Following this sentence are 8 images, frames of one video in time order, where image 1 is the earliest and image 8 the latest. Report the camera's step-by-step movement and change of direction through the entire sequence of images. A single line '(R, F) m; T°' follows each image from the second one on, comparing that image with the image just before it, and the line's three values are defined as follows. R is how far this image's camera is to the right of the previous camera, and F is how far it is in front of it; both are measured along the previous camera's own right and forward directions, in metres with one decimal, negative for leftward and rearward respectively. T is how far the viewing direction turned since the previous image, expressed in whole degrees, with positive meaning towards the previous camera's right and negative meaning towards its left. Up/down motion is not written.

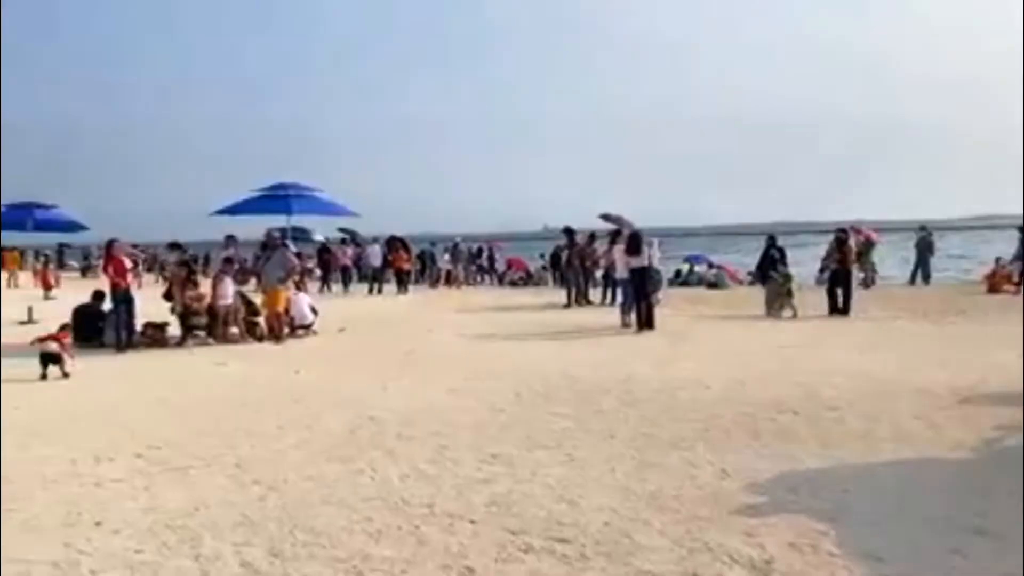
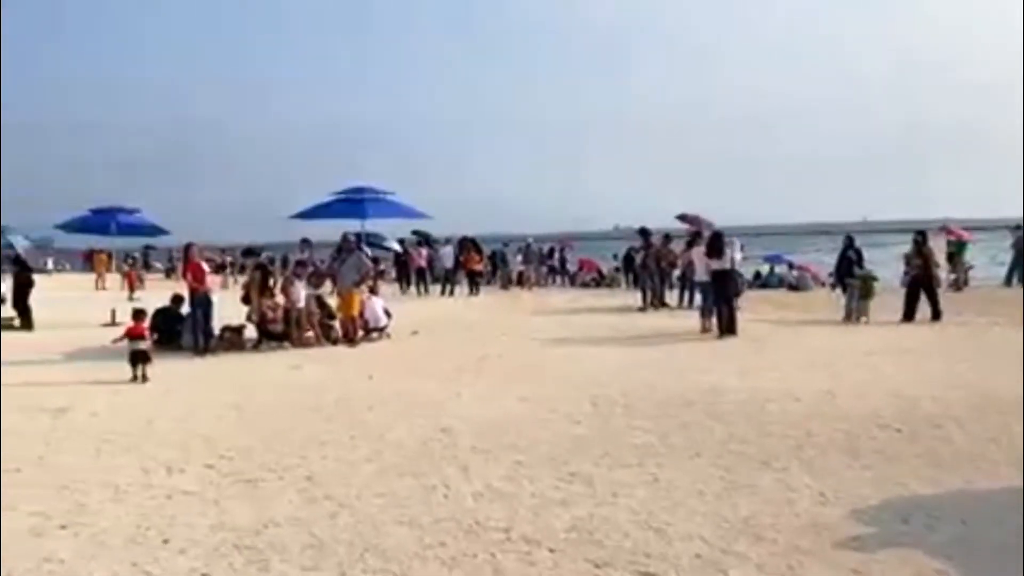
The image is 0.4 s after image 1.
(0.0, +0.3) m; -3°
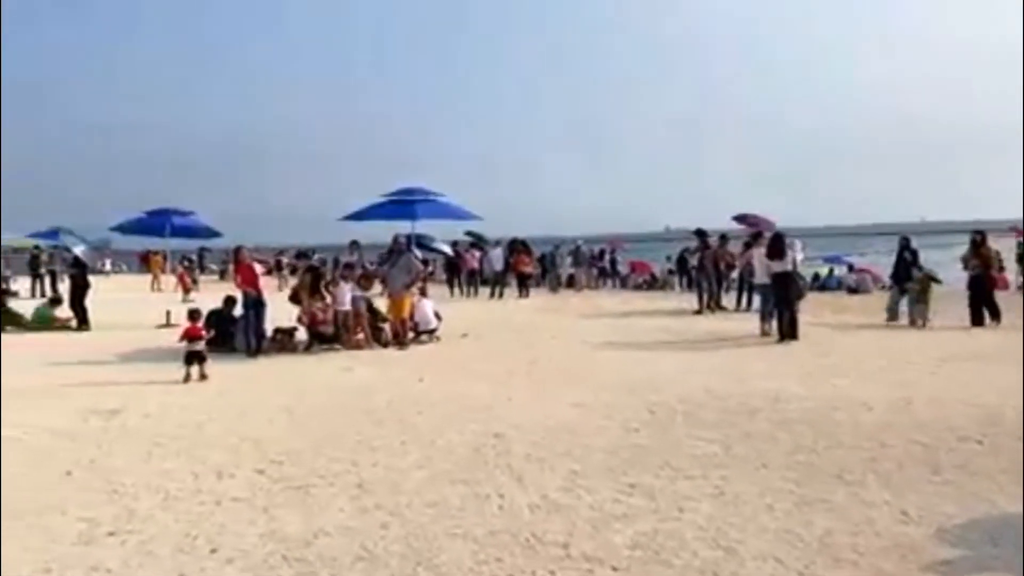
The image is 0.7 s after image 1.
(0.0, +0.2) m; -2°
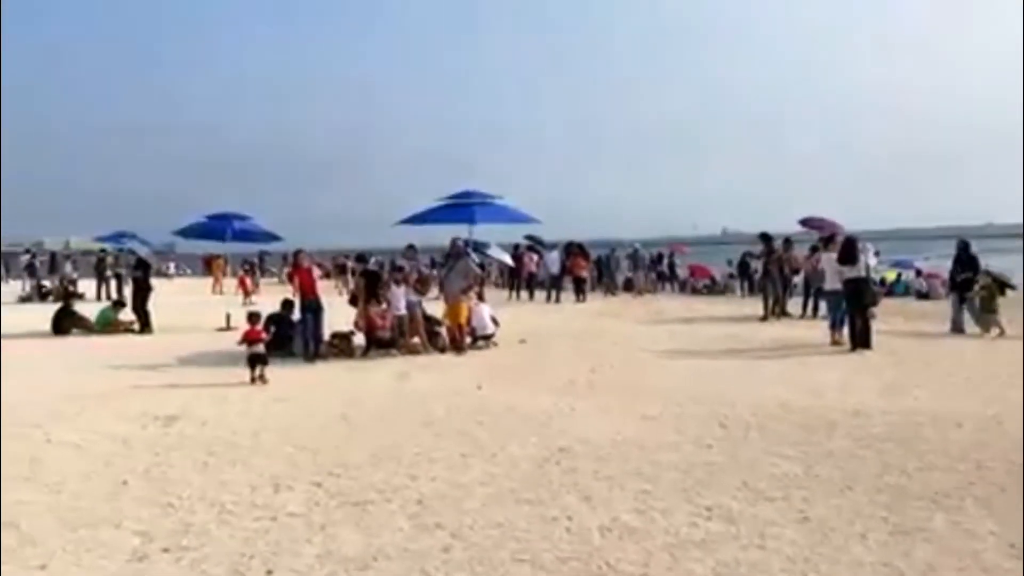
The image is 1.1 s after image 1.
(-0.1, +0.3) m; -3°
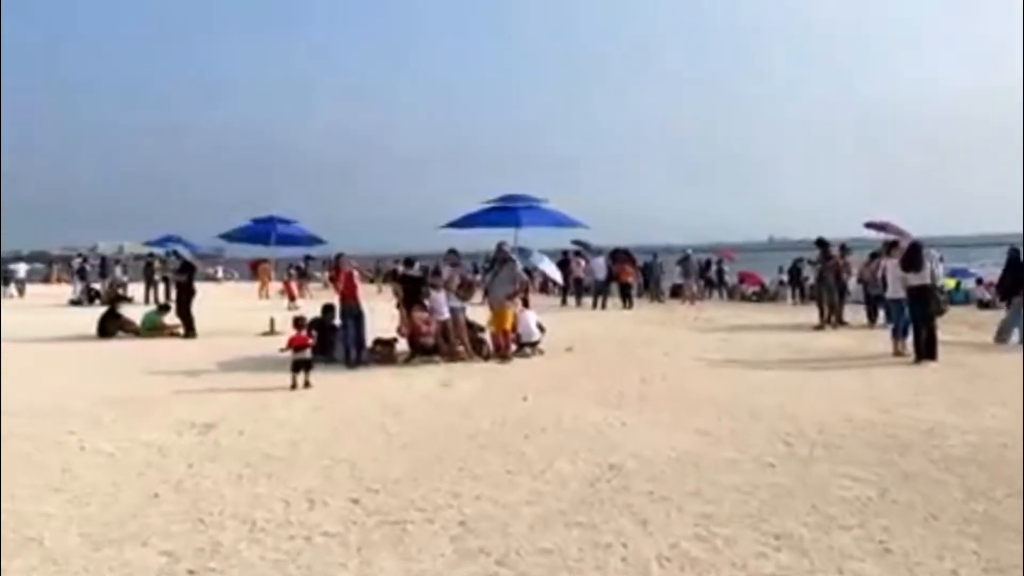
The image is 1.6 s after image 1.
(0.0, +0.4) m; -2°
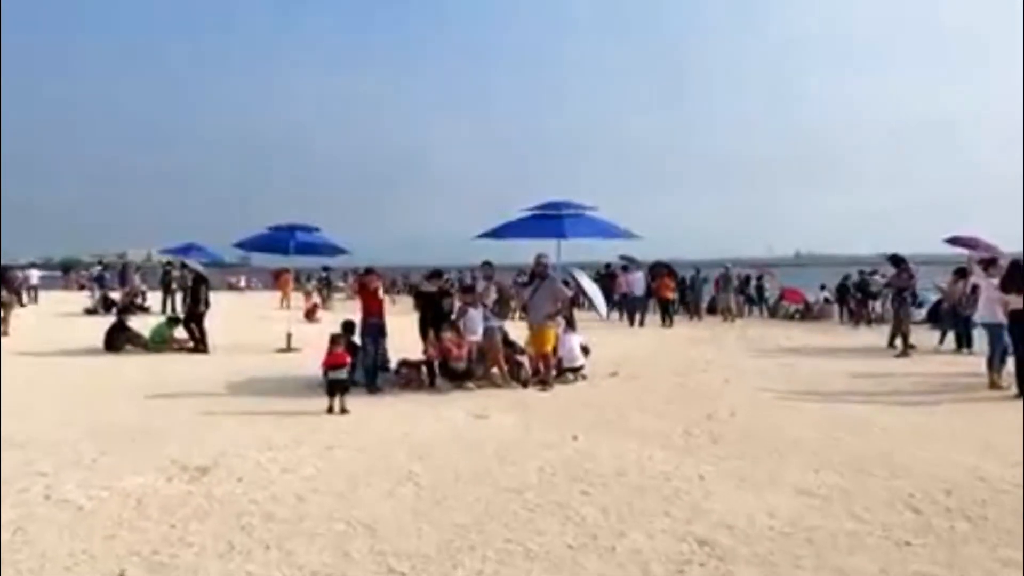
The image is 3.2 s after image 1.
(-0.2, +1.5) m; -1°
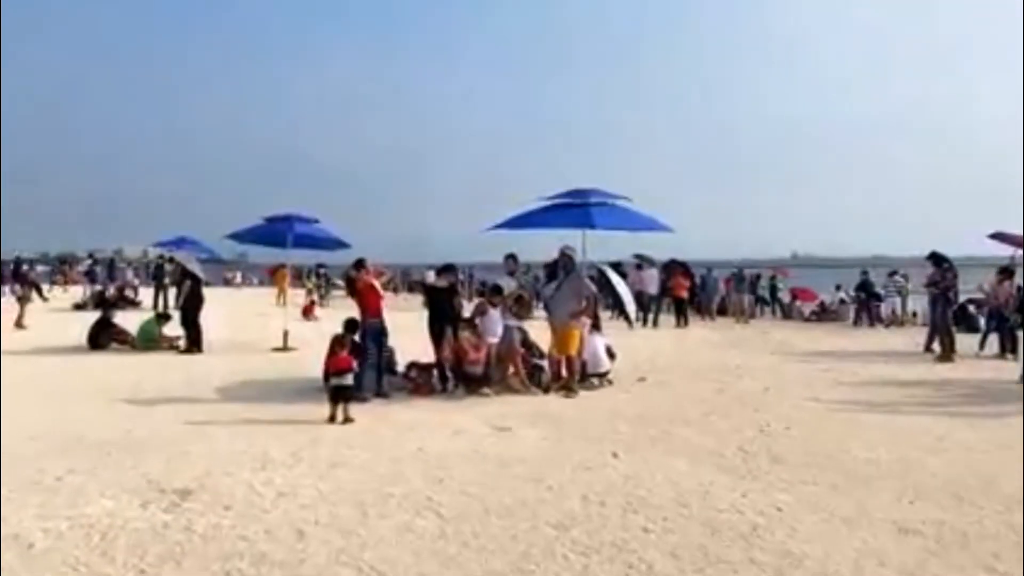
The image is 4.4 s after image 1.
(-0.2, +1.2) m; 0°
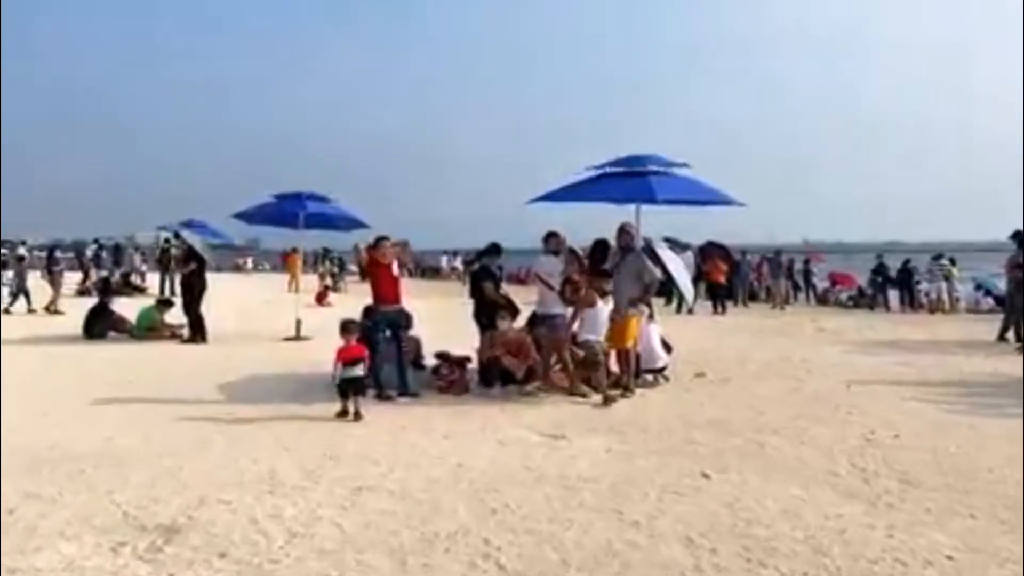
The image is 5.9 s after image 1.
(-0.3, +1.5) m; -1°
